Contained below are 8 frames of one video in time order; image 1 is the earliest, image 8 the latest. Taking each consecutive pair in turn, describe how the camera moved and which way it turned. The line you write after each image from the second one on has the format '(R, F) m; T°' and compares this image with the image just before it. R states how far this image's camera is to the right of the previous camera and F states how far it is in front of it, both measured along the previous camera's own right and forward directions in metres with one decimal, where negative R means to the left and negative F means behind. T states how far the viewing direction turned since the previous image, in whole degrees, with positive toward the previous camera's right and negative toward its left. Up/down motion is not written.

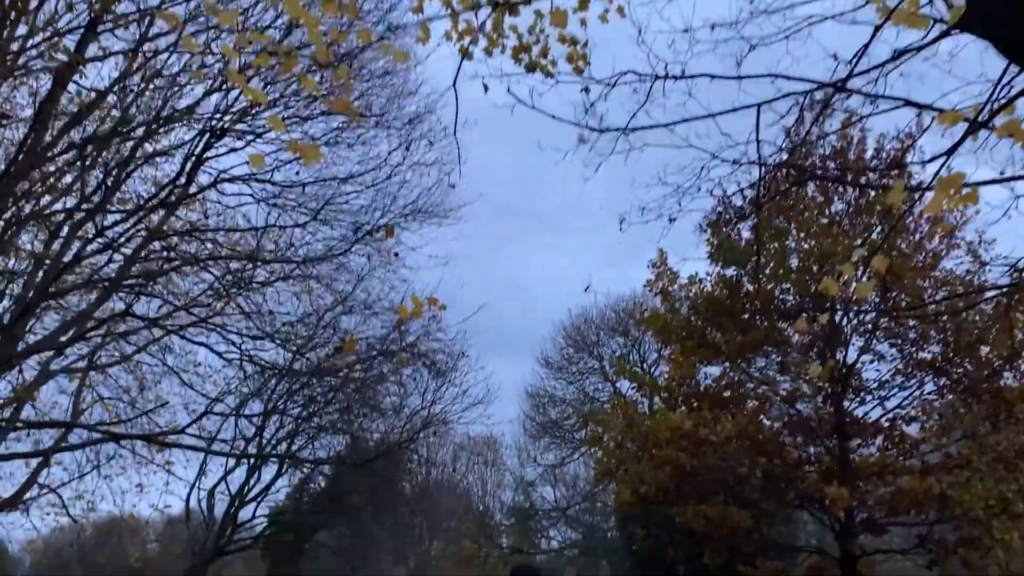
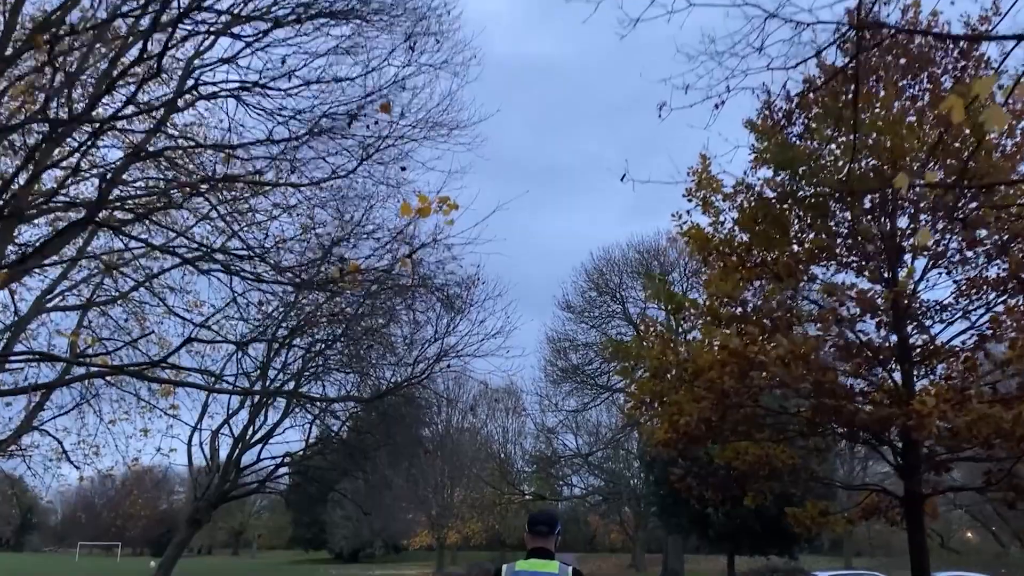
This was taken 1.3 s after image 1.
(0.0, +1.3) m; -1°
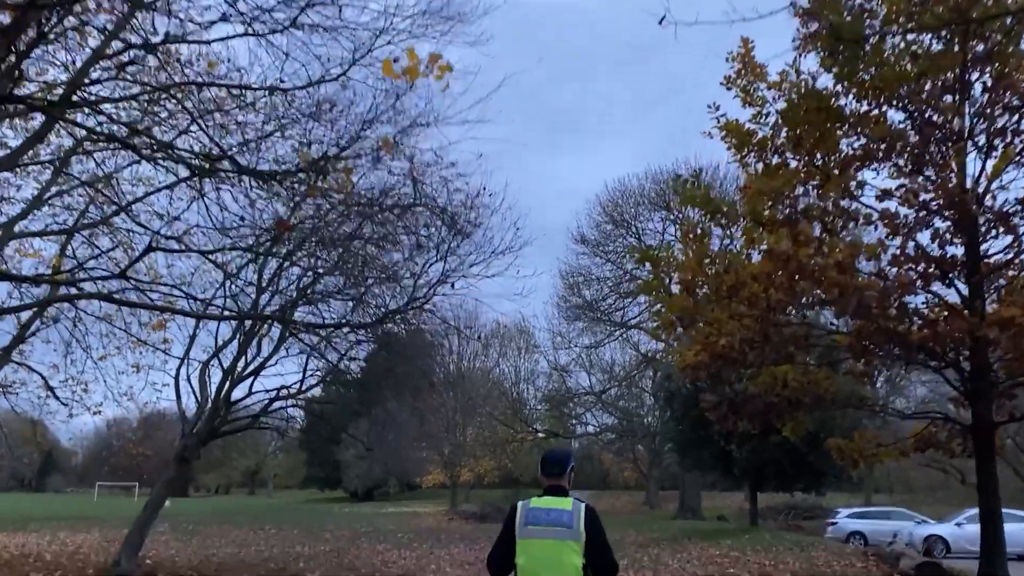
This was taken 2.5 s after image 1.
(0.0, +1.3) m; -1°
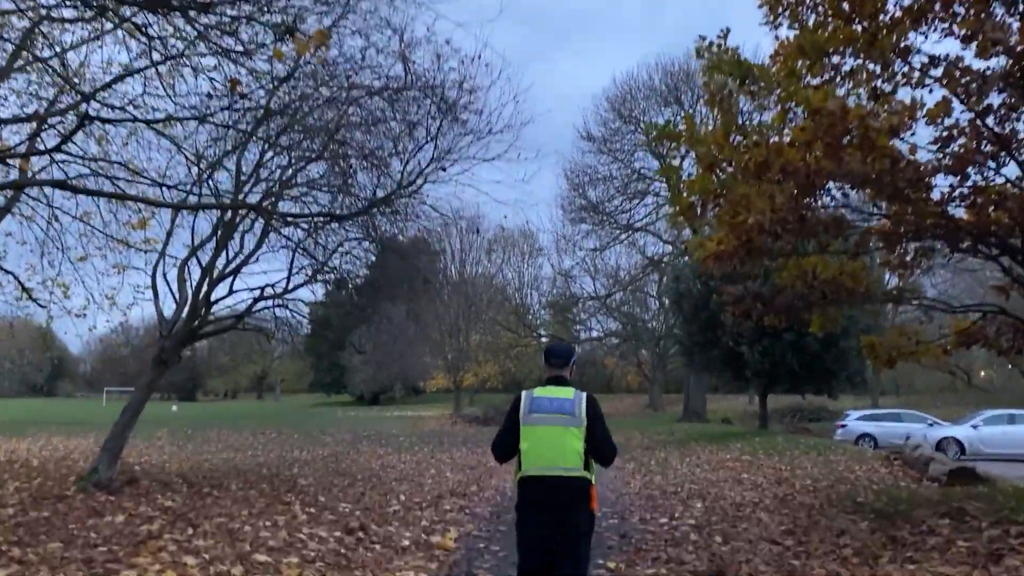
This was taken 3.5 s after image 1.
(+0.1, +1.1) m; 0°
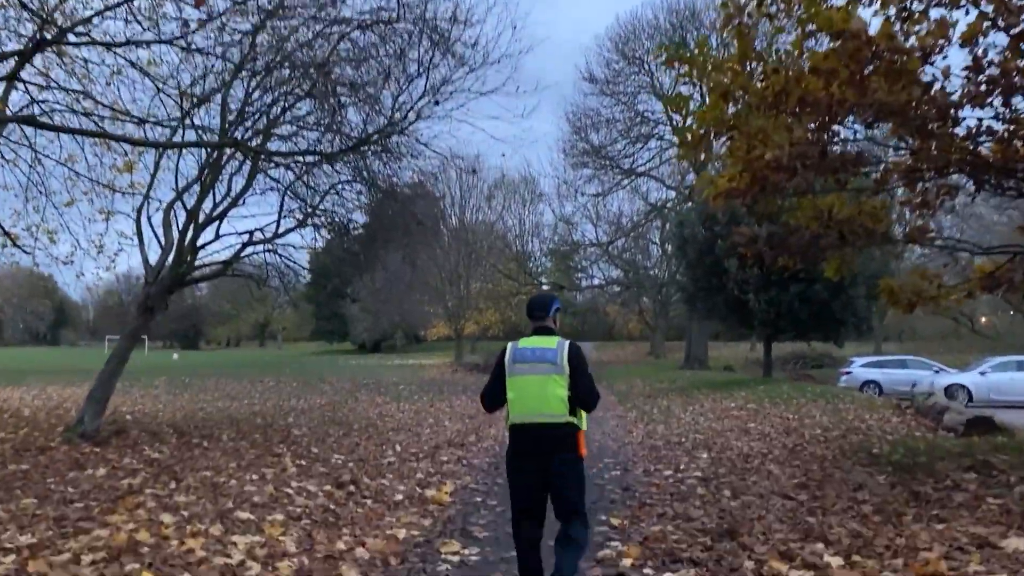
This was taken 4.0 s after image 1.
(0.0, +0.5) m; 0°
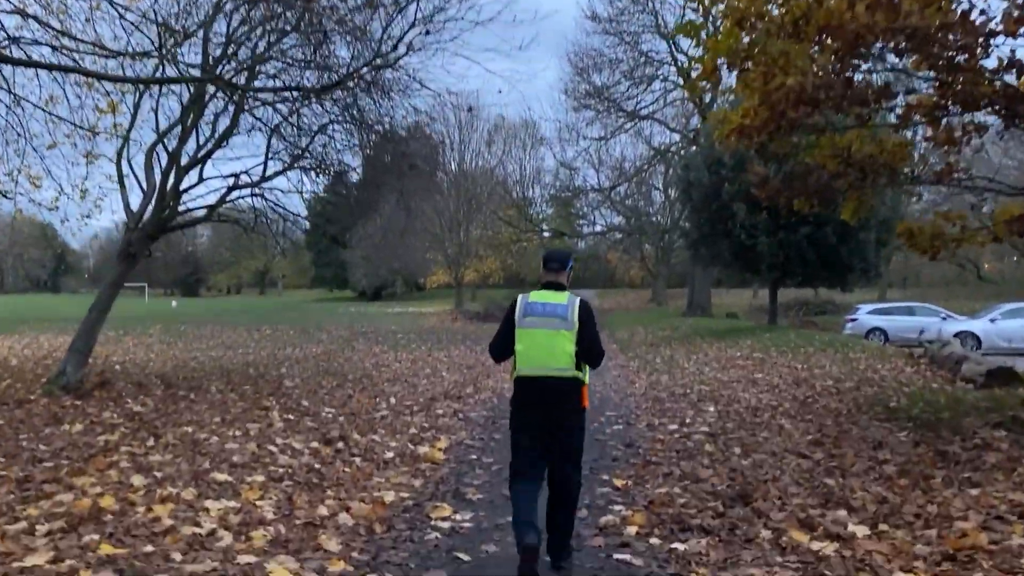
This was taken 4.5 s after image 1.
(0.0, +0.5) m; 0°
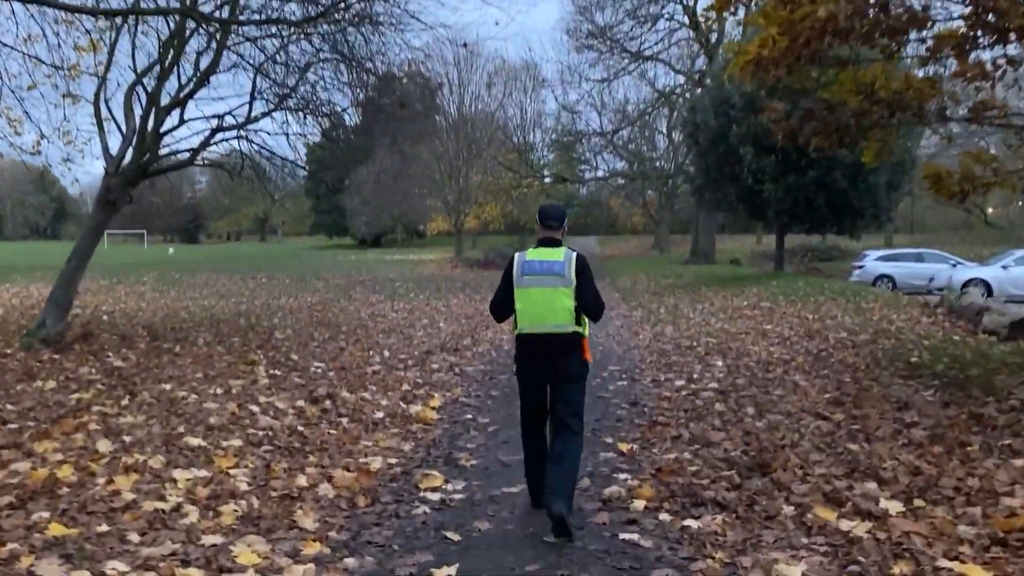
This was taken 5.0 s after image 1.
(0.0, +0.5) m; 0°
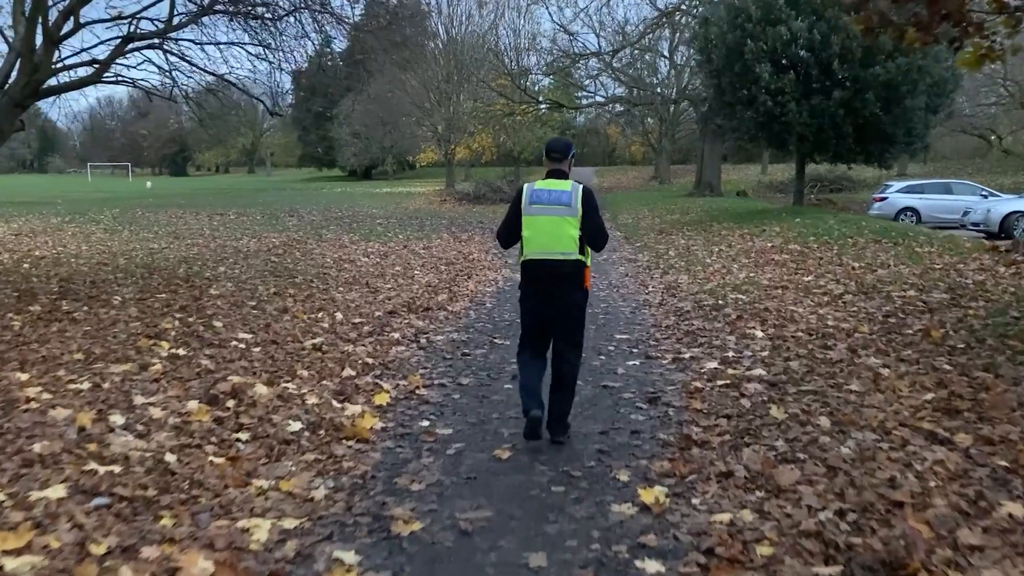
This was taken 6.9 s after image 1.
(+0.1, +2.0) m; 0°
